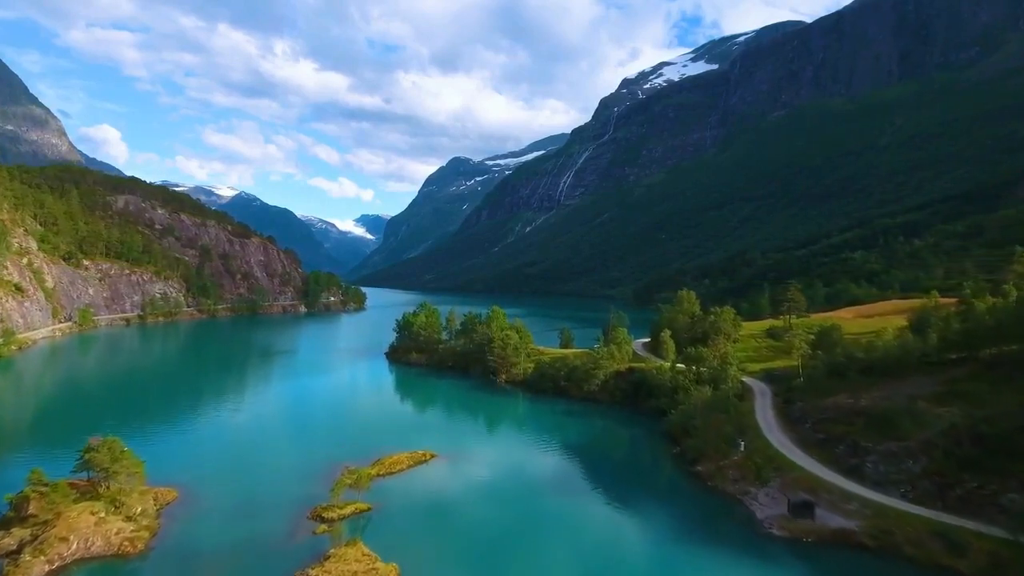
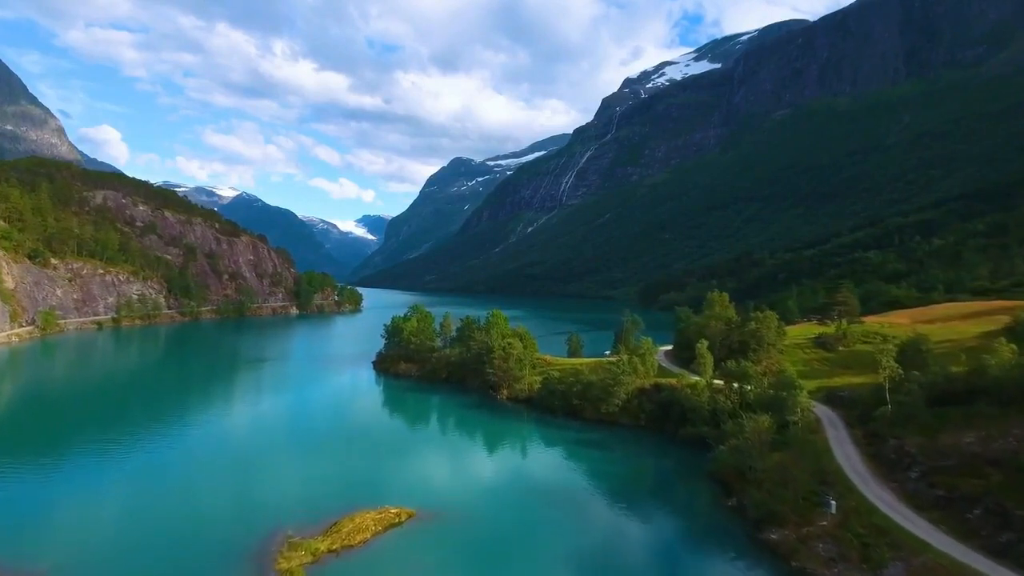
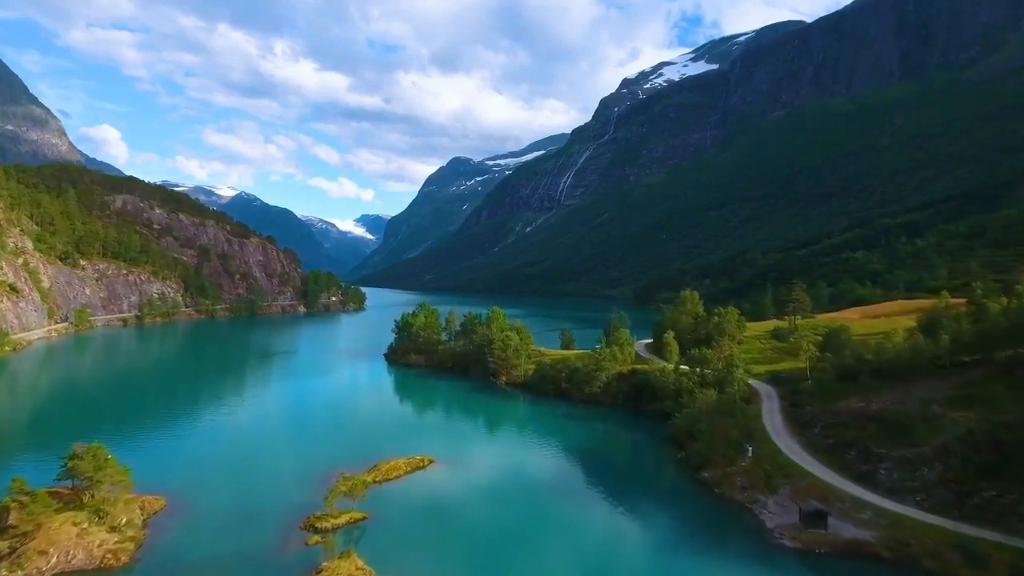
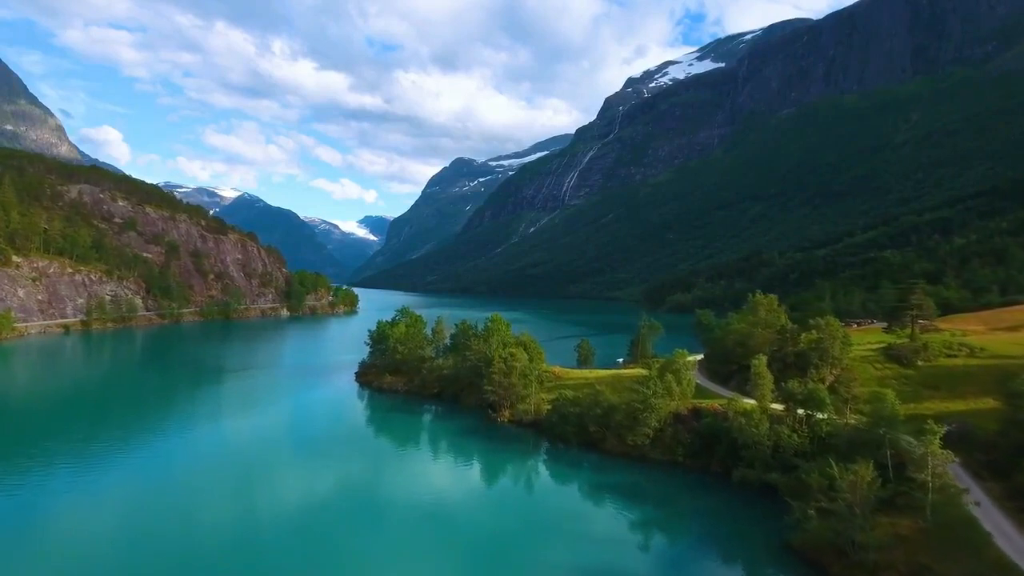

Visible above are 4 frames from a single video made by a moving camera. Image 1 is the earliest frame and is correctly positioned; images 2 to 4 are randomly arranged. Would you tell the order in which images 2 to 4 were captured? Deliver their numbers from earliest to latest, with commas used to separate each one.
3, 2, 4
